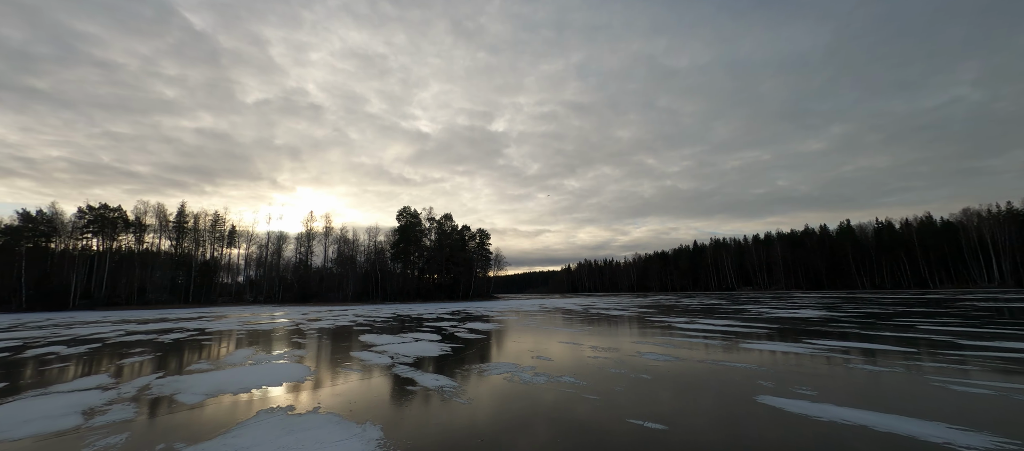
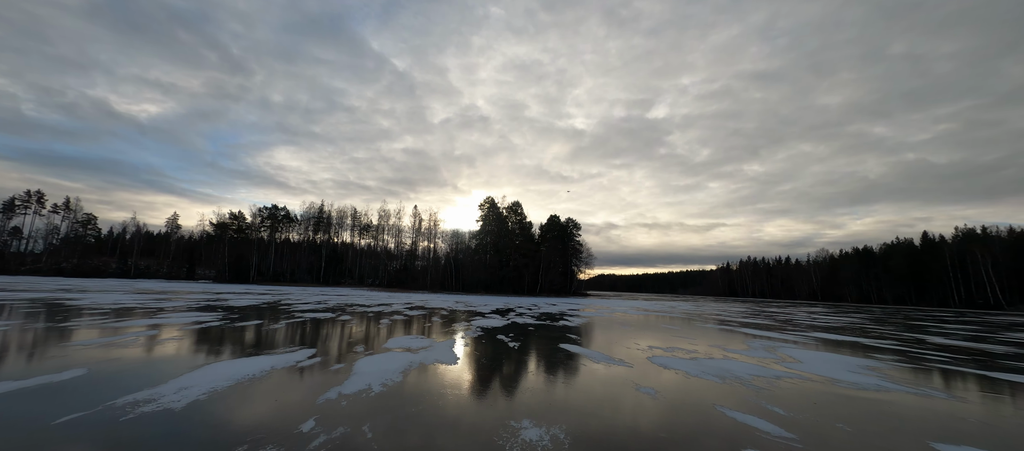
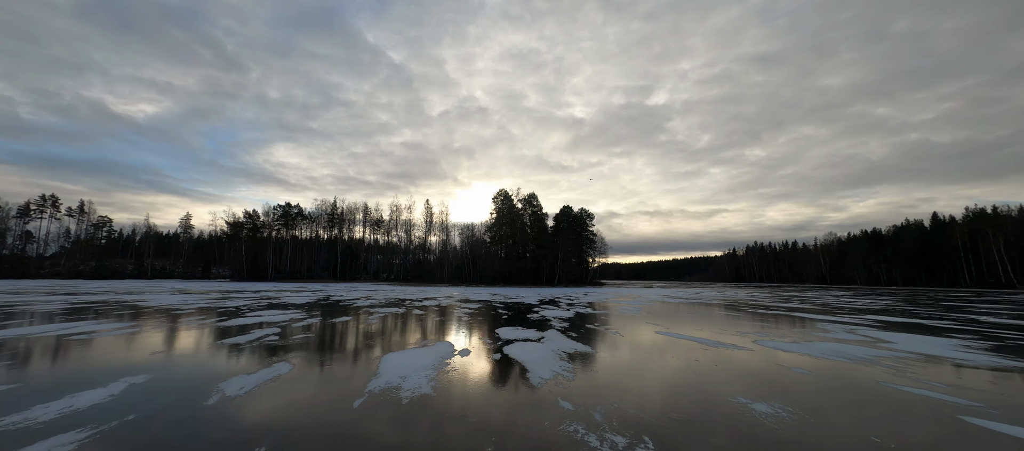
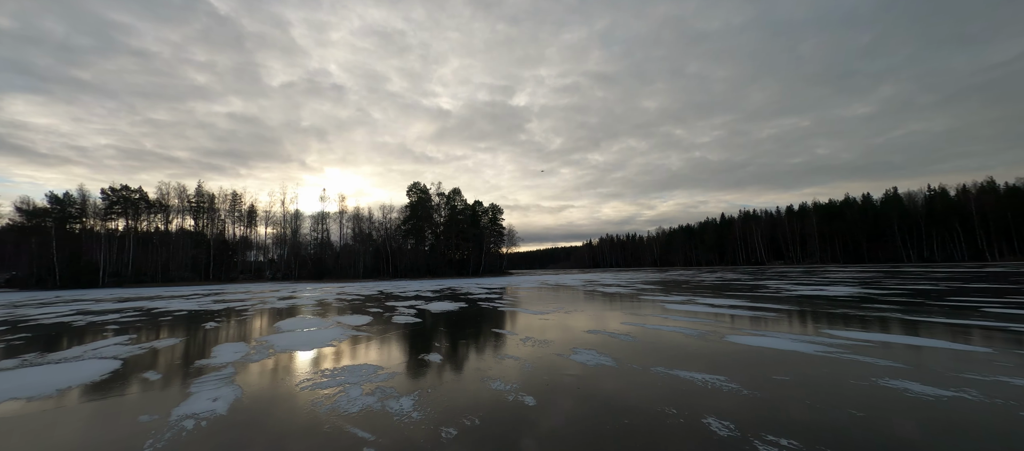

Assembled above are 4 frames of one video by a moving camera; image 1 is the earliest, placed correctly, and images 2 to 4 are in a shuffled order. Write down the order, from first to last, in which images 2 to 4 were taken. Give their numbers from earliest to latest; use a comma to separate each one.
4, 3, 2
